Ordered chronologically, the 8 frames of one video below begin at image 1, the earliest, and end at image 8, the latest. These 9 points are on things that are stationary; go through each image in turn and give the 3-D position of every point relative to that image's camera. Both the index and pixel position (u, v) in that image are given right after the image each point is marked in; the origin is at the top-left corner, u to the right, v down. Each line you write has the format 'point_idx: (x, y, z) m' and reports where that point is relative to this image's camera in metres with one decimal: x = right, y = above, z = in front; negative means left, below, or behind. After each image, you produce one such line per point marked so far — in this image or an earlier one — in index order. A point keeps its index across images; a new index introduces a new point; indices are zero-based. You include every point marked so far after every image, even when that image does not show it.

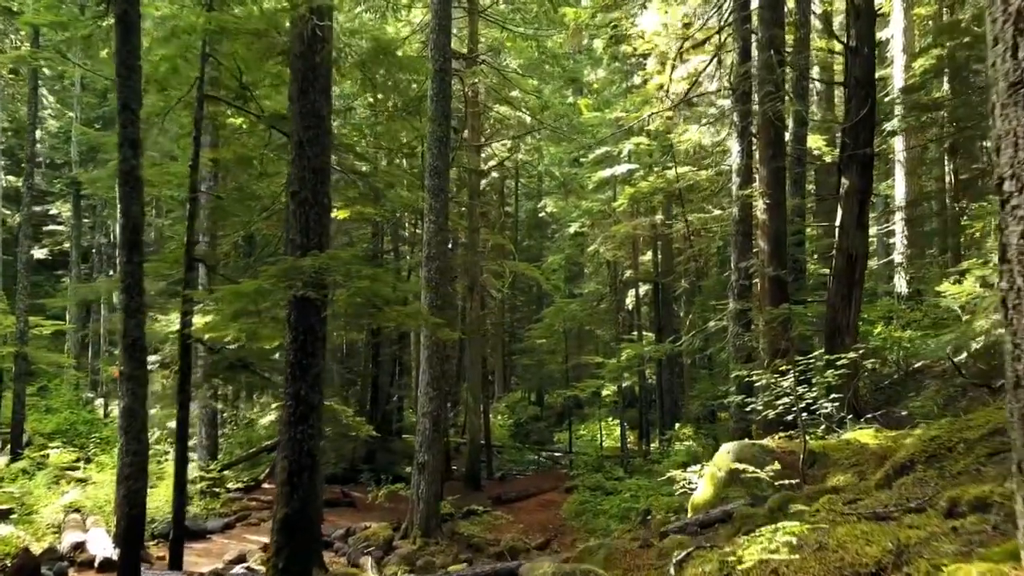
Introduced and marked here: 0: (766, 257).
0: (+3.5, +0.4, +11.3) m
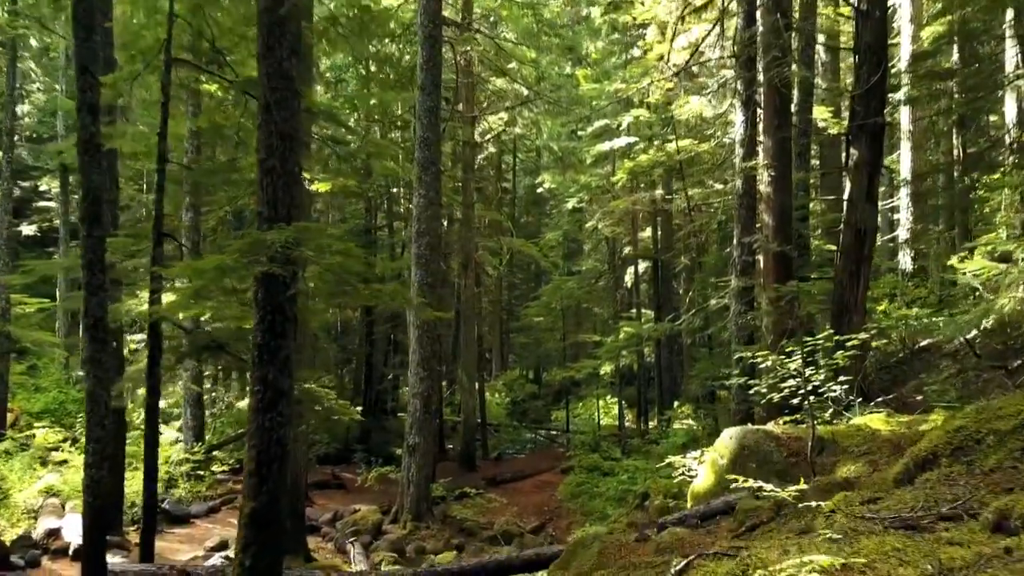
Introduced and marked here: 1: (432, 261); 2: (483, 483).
0: (+3.4, +0.8, +10.8) m
1: (-1.3, +0.4, +12.6) m
2: (-0.6, -4.0, +16.7) m
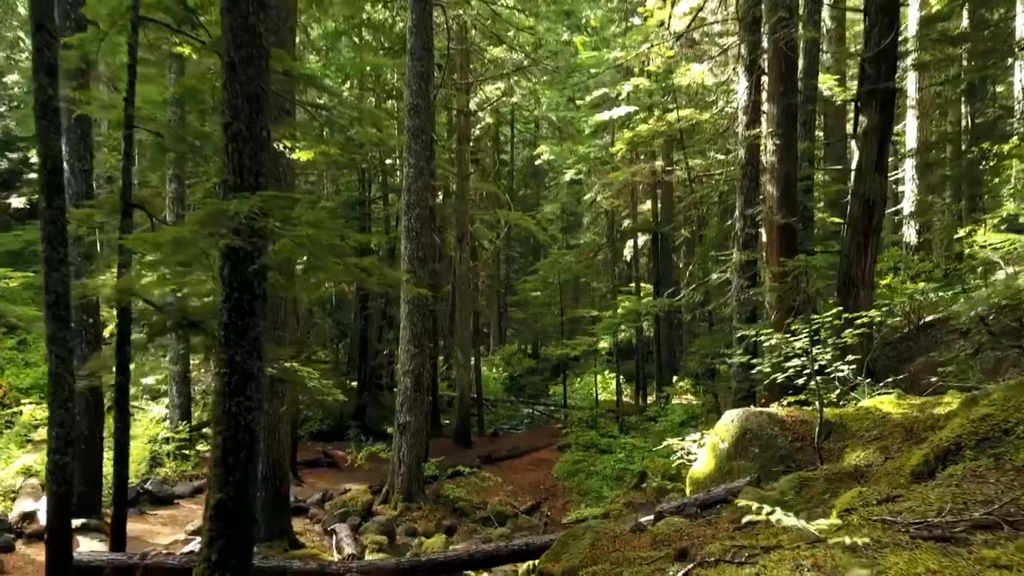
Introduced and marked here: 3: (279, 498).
0: (+3.3, +1.1, +10.3) m
1: (-1.3, +0.8, +12.2) m
2: (-0.7, -3.5, +16.4) m
3: (-2.7, -2.4, +9.4) m
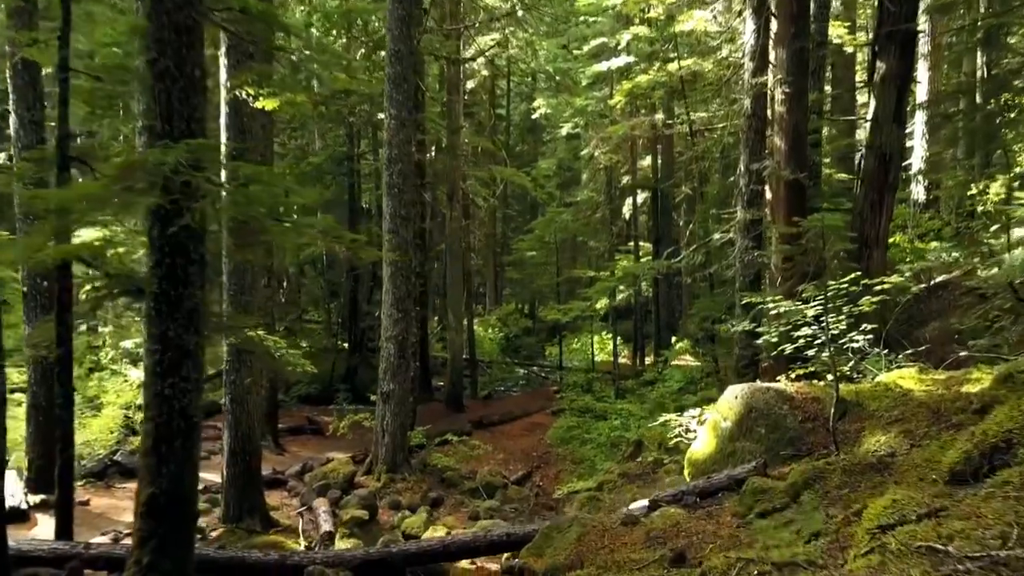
0: (+3.2, +1.5, +9.5) m
1: (-1.5, +1.4, +11.4) m
2: (-0.8, -2.7, +15.9) m
3: (-2.8, -2.0, +8.8) m
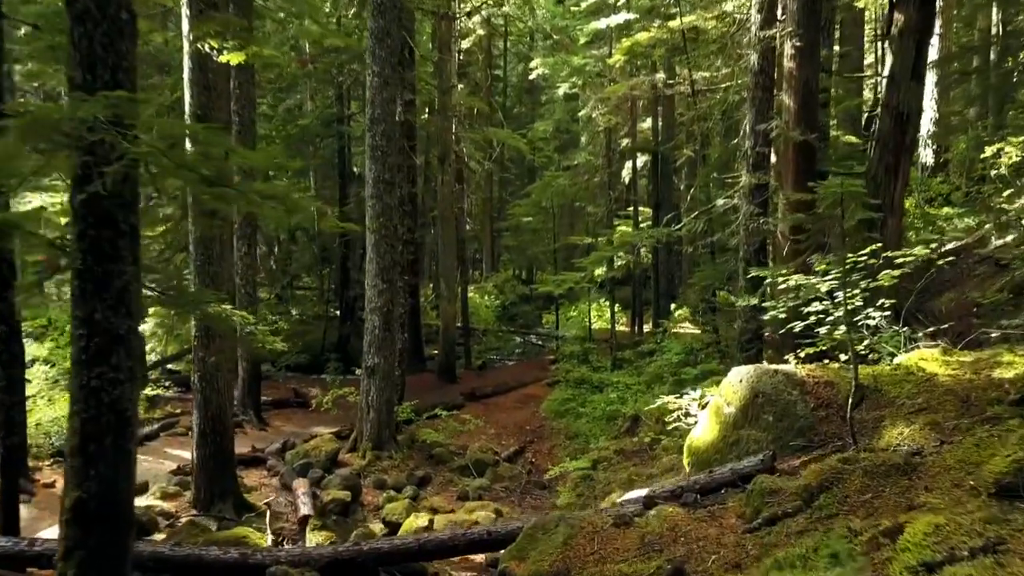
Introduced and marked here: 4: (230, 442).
0: (+3.1, +1.9, +8.9) m
1: (-1.6, +1.8, +10.7) m
2: (-1.0, -2.1, +15.4) m
3: (-2.9, -1.7, +8.3) m
4: (-2.9, -1.6, +8.3) m
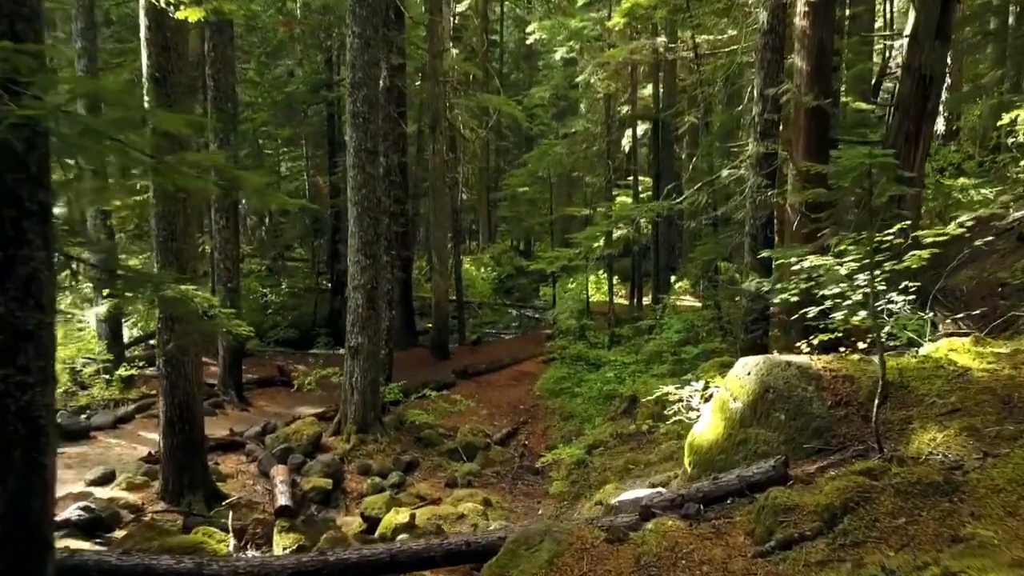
0: (+2.9, +2.1, +8.2) m
1: (-1.7, +2.1, +10.1) m
2: (-1.1, -1.6, +14.9) m
3: (-3.0, -1.5, +7.7) m
4: (-3.0, -1.4, +7.8) m
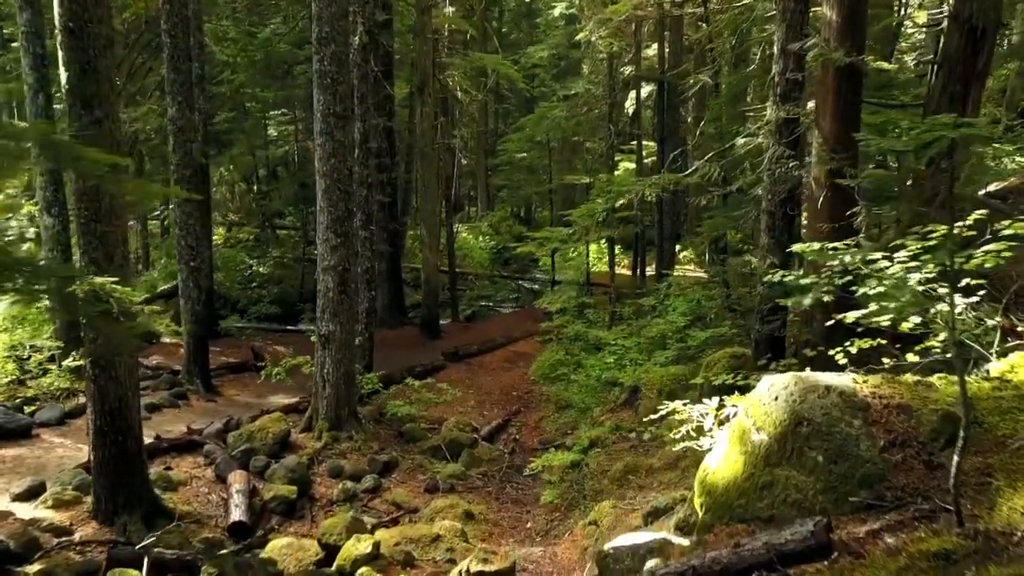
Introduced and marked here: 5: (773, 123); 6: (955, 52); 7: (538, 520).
0: (+2.8, +2.2, +7.1) m
1: (-1.9, +2.3, +8.9) m
2: (-1.2, -1.2, +13.9) m
3: (-3.2, -1.4, +6.8) m
4: (-3.2, -1.3, +6.8) m
5: (+2.5, +1.6, +7.9) m
6: (+3.7, +2.0, +6.7) m
7: (+0.2, -2.2, +7.7) m
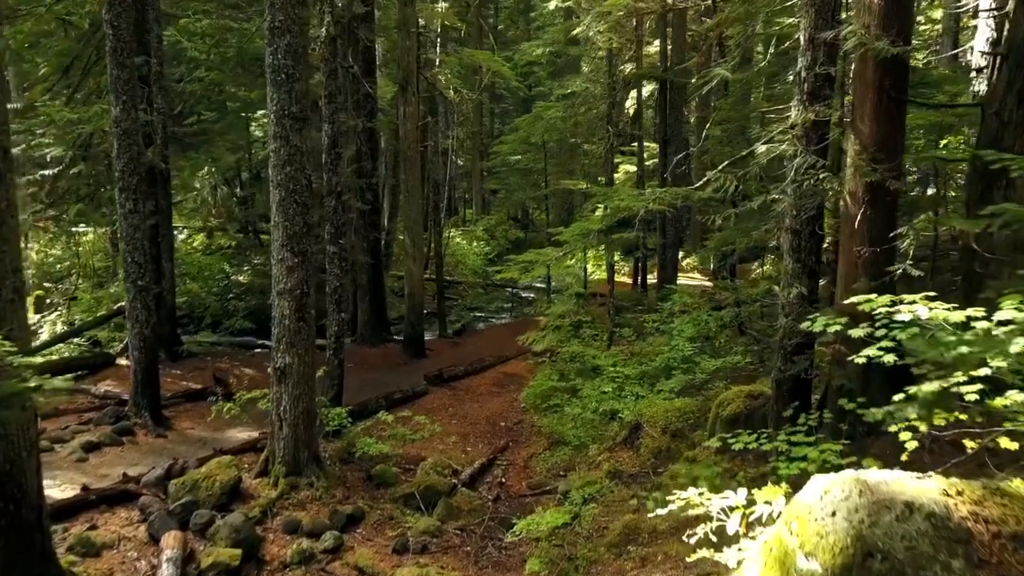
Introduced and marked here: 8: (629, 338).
0: (+2.6, +2.0, +5.9) m
1: (-2.0, +2.0, +7.8) m
2: (-1.4, -1.5, +12.7) m
3: (-3.4, -1.7, +5.6) m
4: (-3.3, -1.5, +5.7) m
5: (+2.4, +1.3, +6.7) m
6: (+3.5, +1.7, +5.6) m
7: (+0.1, -2.5, +6.5) m
8: (+1.9, -0.8, +13.2) m
